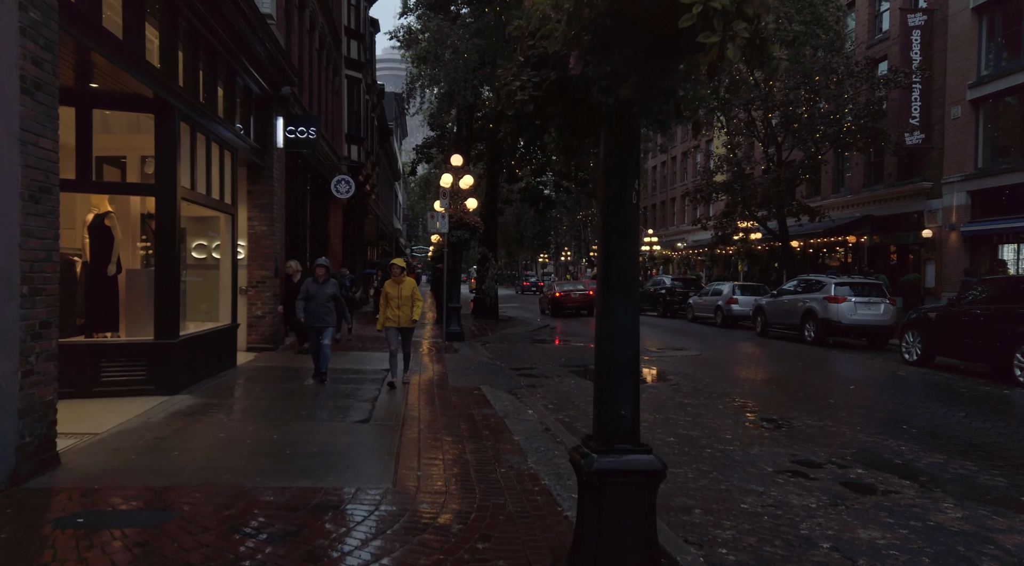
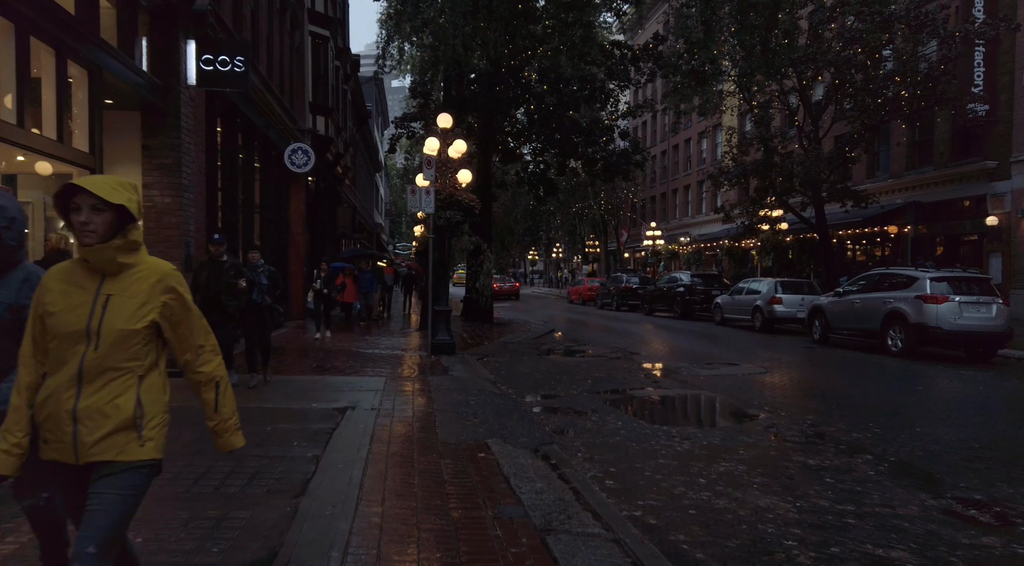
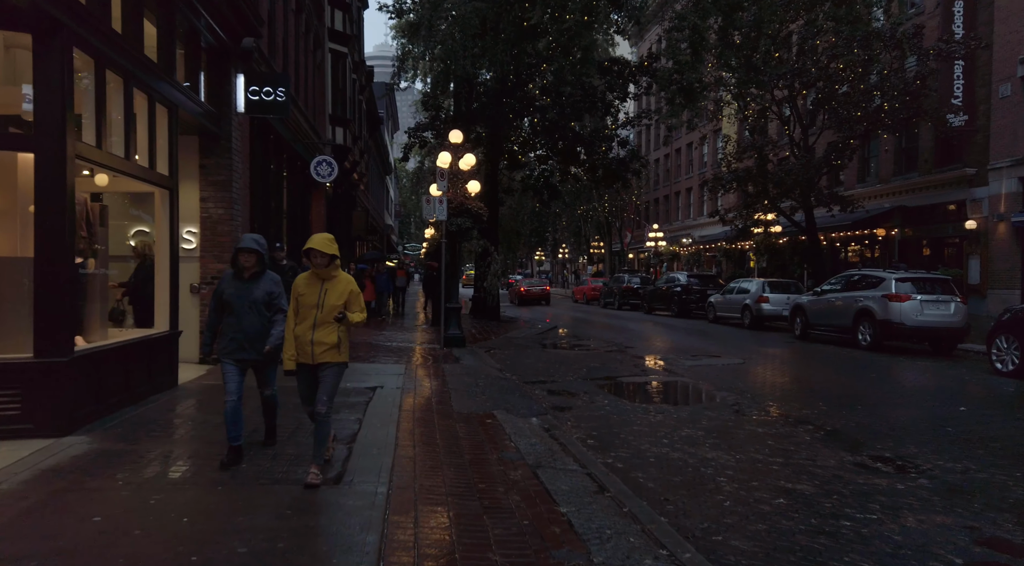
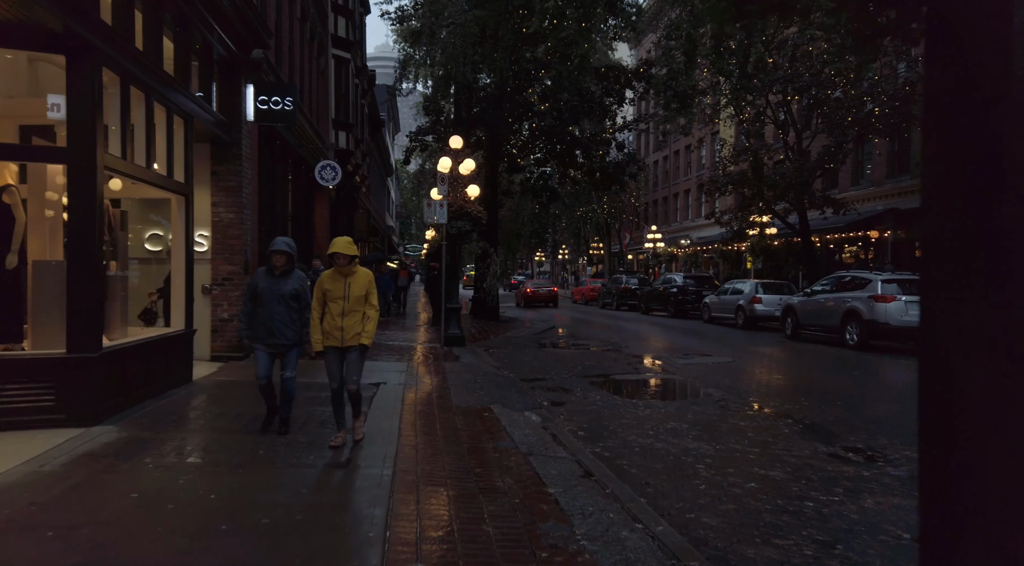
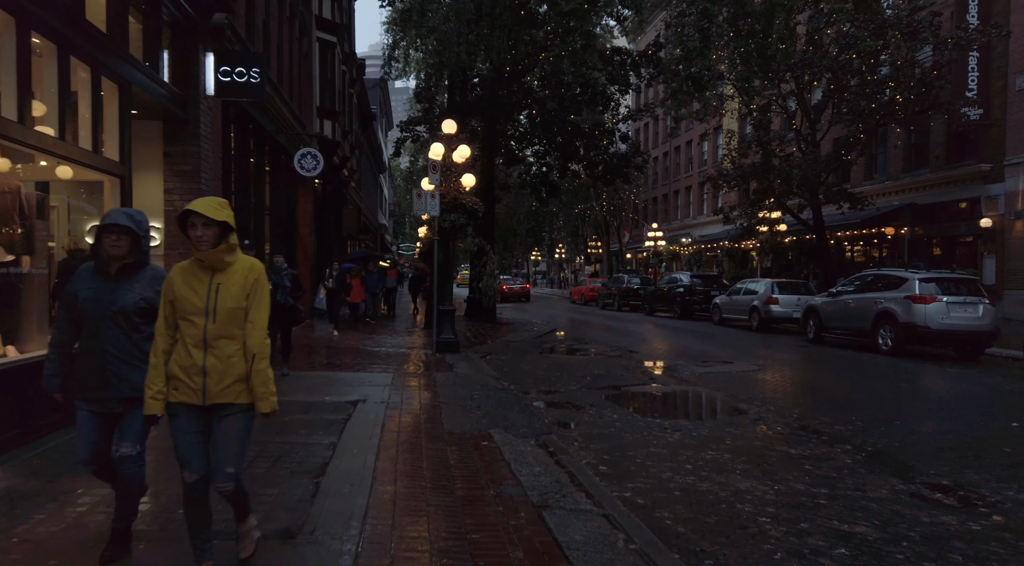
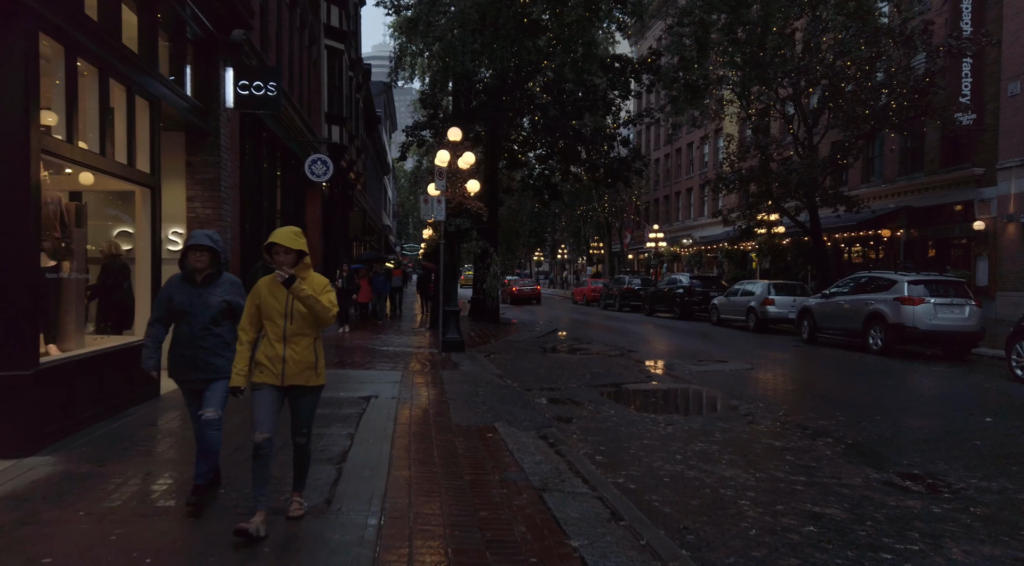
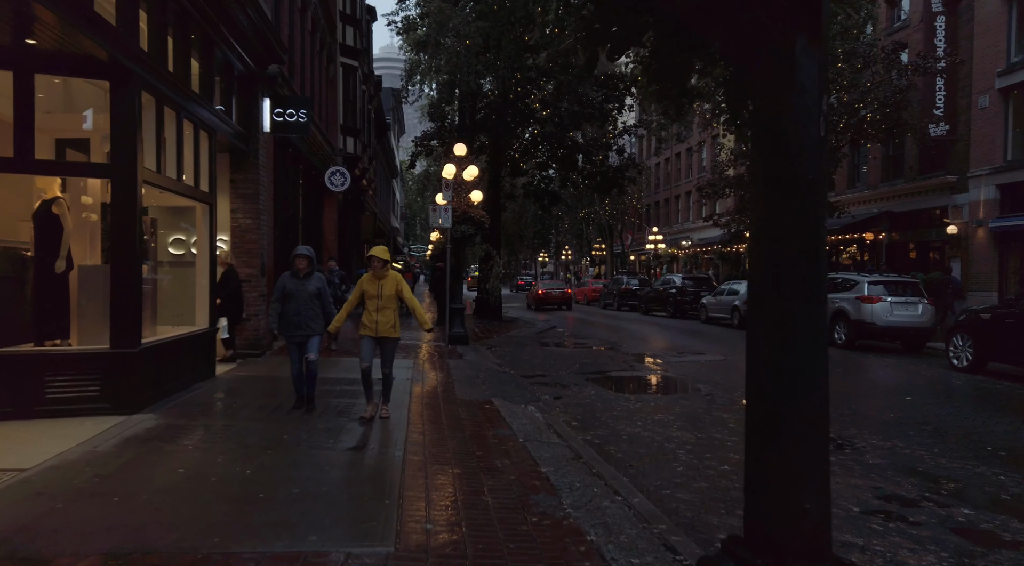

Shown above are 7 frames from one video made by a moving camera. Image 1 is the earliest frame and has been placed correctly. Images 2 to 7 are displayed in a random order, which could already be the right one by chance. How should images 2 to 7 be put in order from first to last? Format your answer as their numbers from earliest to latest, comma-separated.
7, 4, 3, 6, 5, 2
